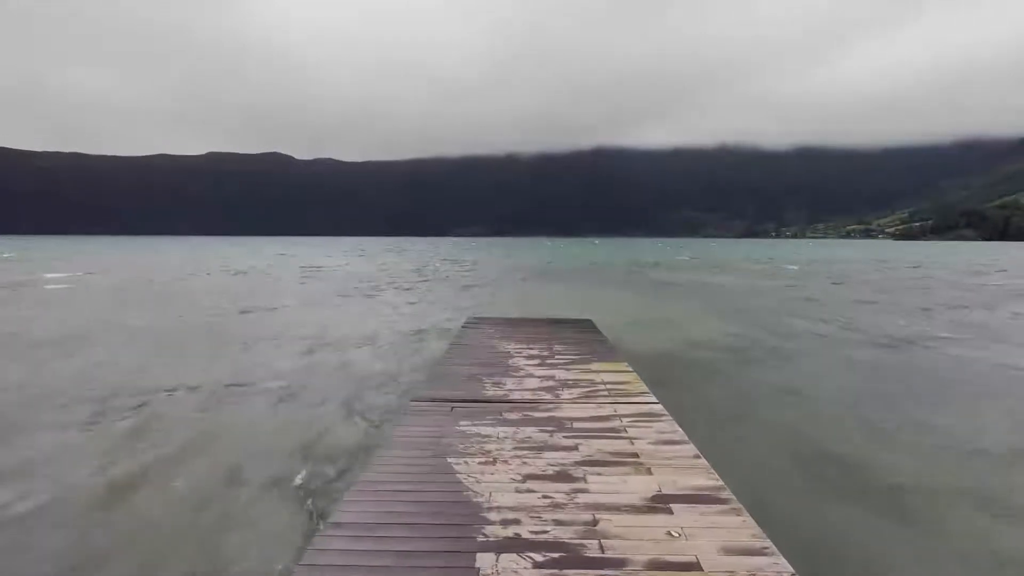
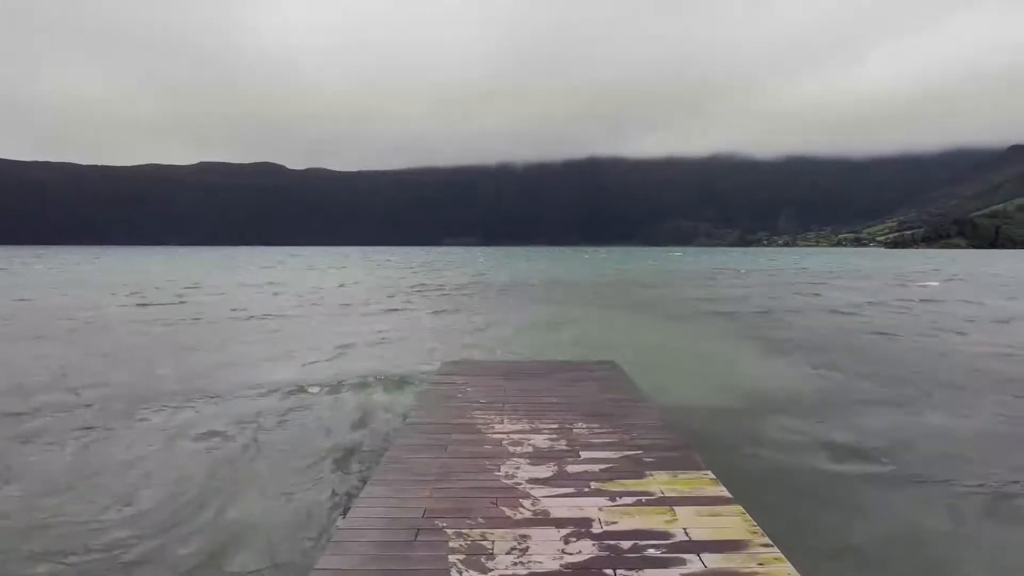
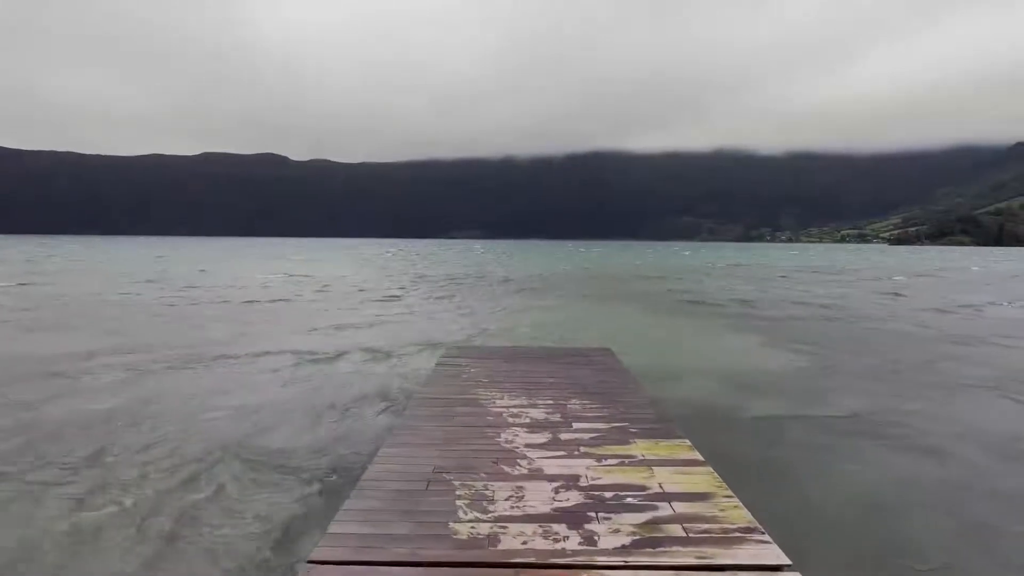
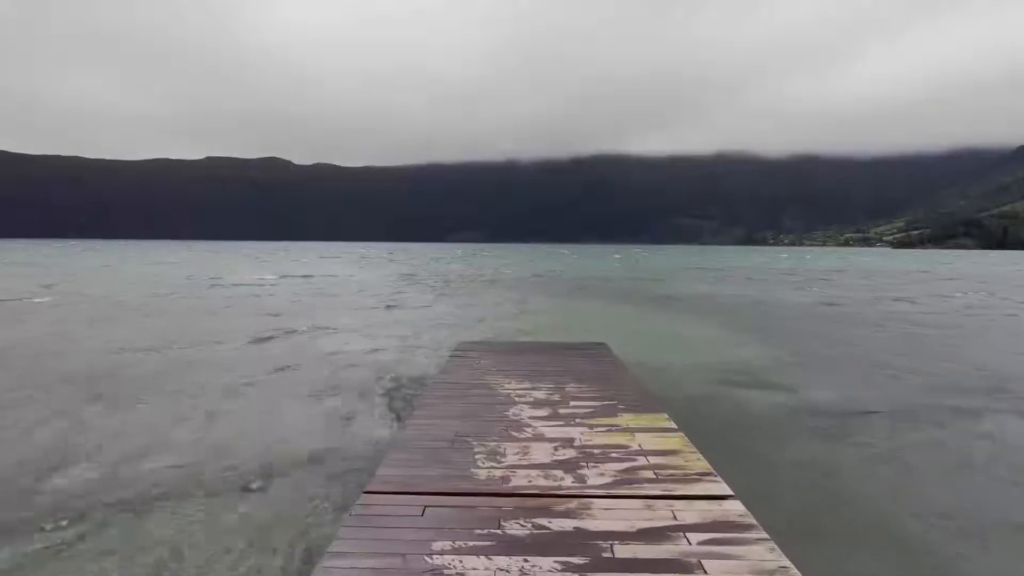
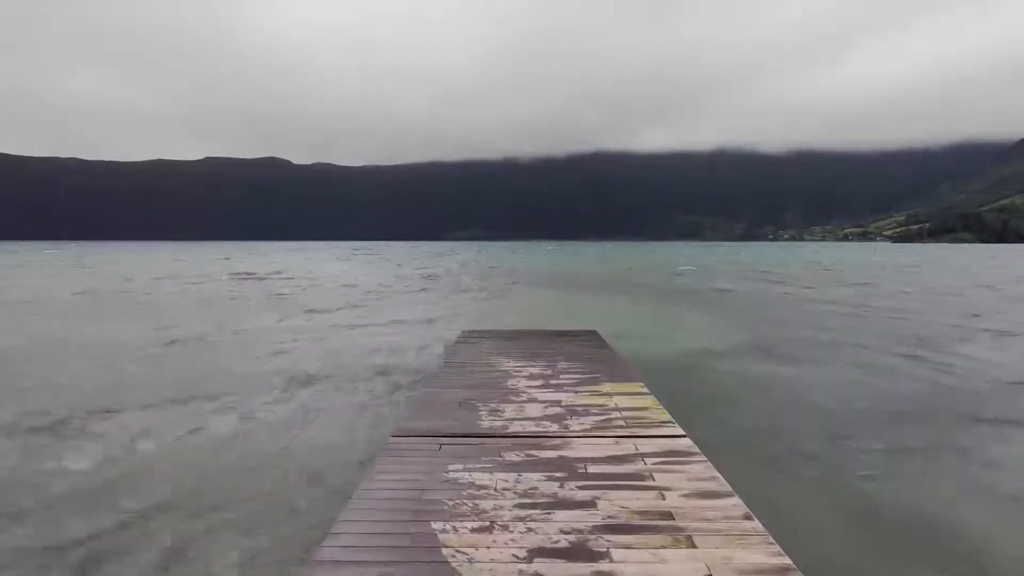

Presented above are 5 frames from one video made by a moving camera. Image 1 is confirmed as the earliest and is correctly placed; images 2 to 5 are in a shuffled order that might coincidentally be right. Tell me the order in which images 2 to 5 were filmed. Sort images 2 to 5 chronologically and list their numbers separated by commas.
5, 4, 3, 2
